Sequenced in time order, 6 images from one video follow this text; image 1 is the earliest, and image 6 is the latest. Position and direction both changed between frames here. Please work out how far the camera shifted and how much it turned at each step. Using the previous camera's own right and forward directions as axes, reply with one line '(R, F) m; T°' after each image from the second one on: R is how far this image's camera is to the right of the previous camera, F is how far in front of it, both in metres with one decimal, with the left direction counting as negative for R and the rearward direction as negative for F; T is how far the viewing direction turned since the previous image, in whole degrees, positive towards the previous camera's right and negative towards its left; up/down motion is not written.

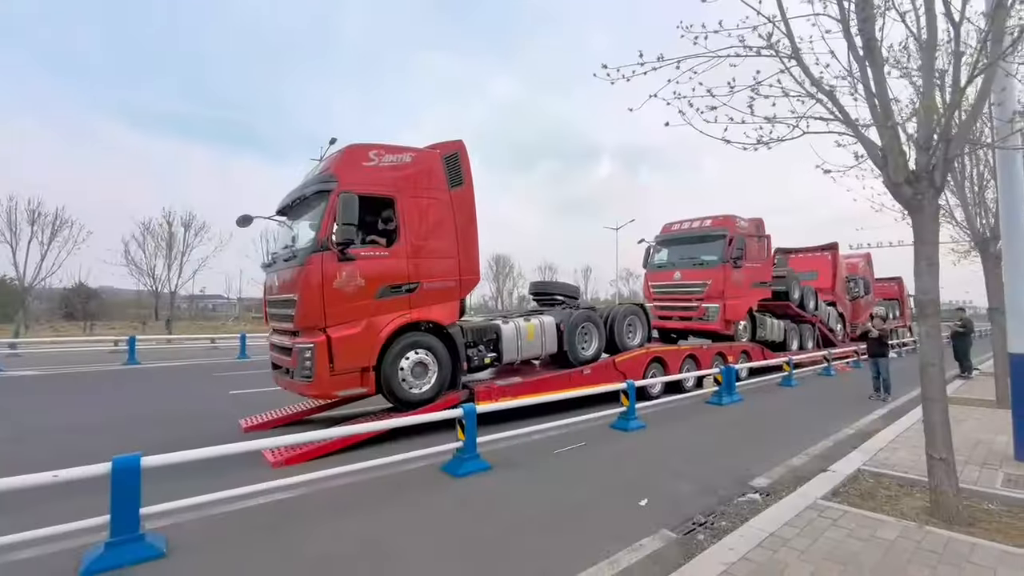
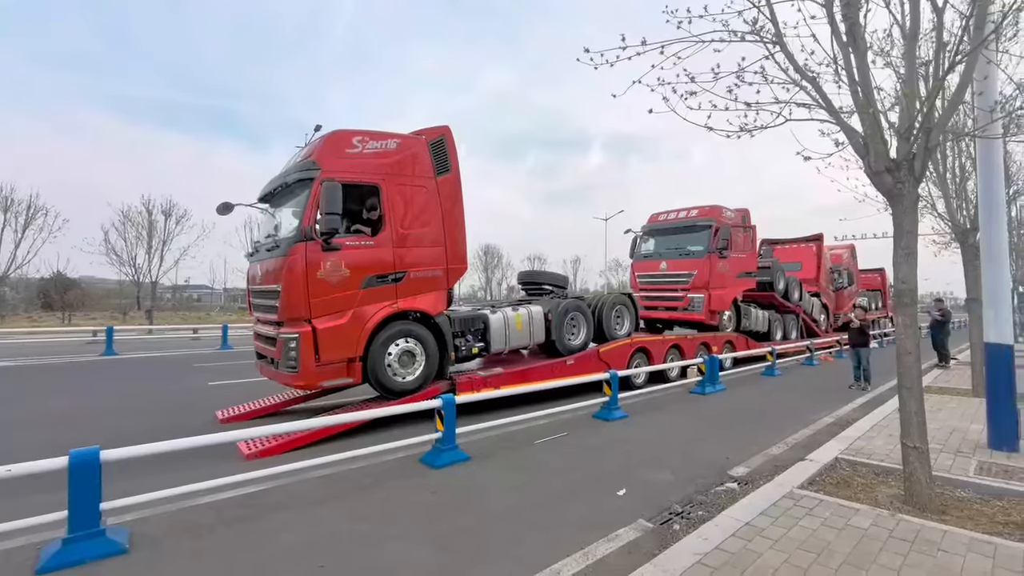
(+0.1, +0.1) m; +1°
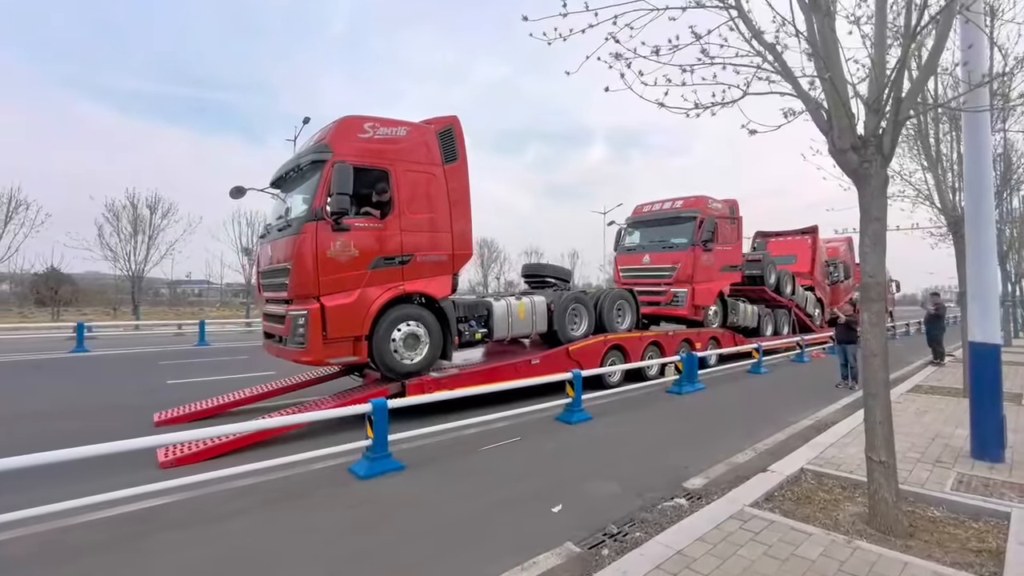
(+0.6, +0.4) m; 0°
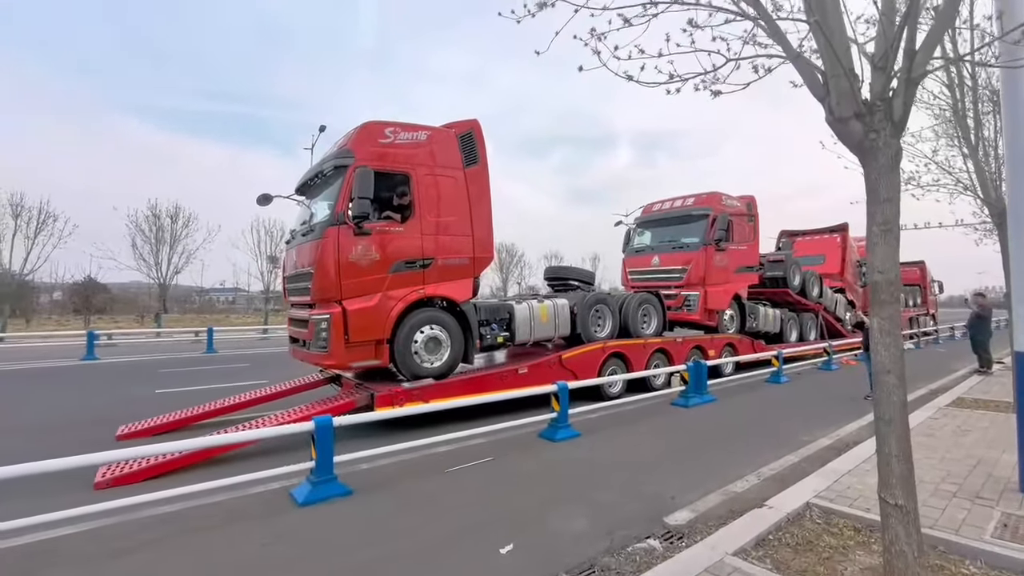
(+0.6, +0.6) m; -3°
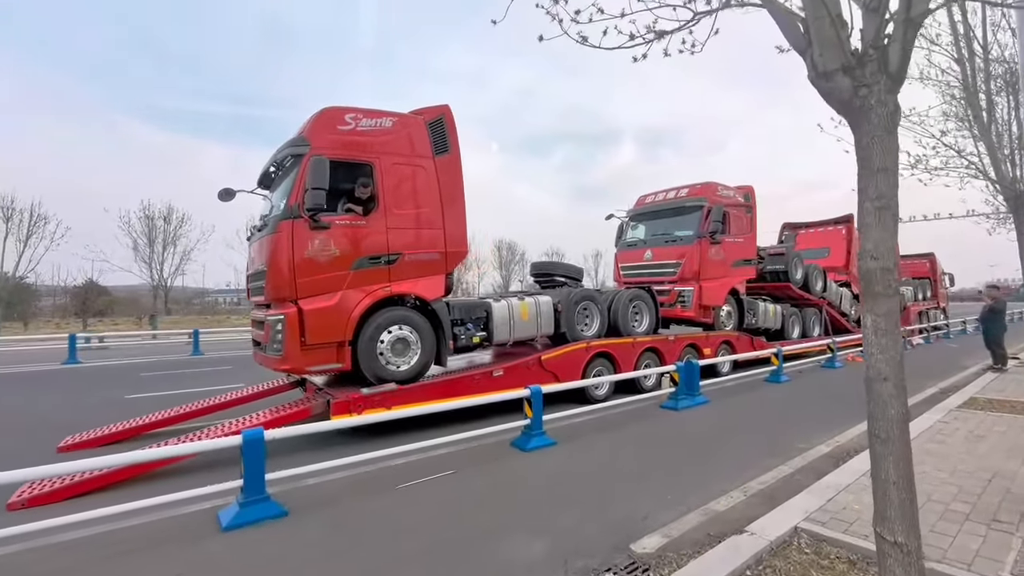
(+0.4, +0.5) m; -1°
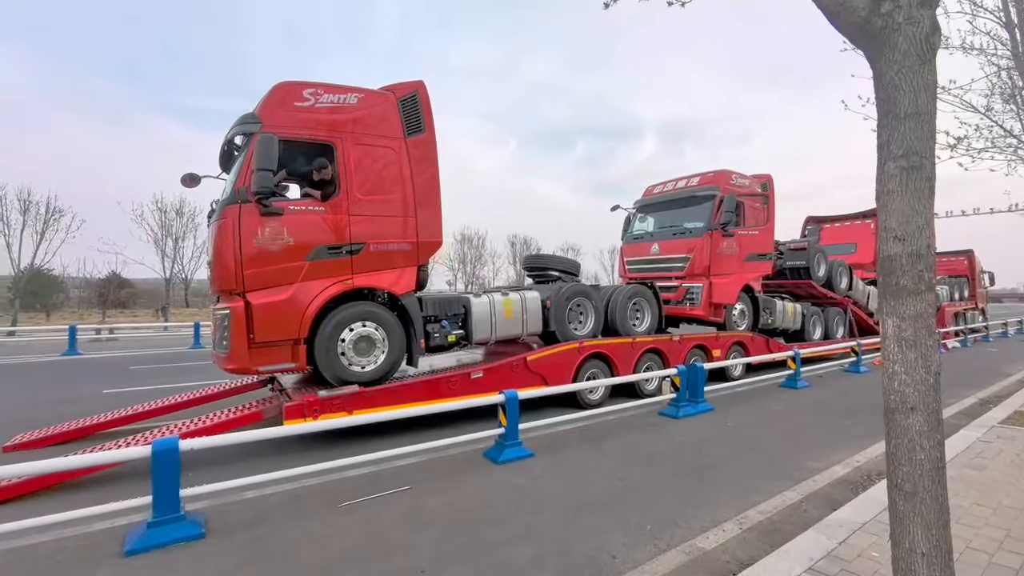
(+0.5, +0.6) m; -2°
